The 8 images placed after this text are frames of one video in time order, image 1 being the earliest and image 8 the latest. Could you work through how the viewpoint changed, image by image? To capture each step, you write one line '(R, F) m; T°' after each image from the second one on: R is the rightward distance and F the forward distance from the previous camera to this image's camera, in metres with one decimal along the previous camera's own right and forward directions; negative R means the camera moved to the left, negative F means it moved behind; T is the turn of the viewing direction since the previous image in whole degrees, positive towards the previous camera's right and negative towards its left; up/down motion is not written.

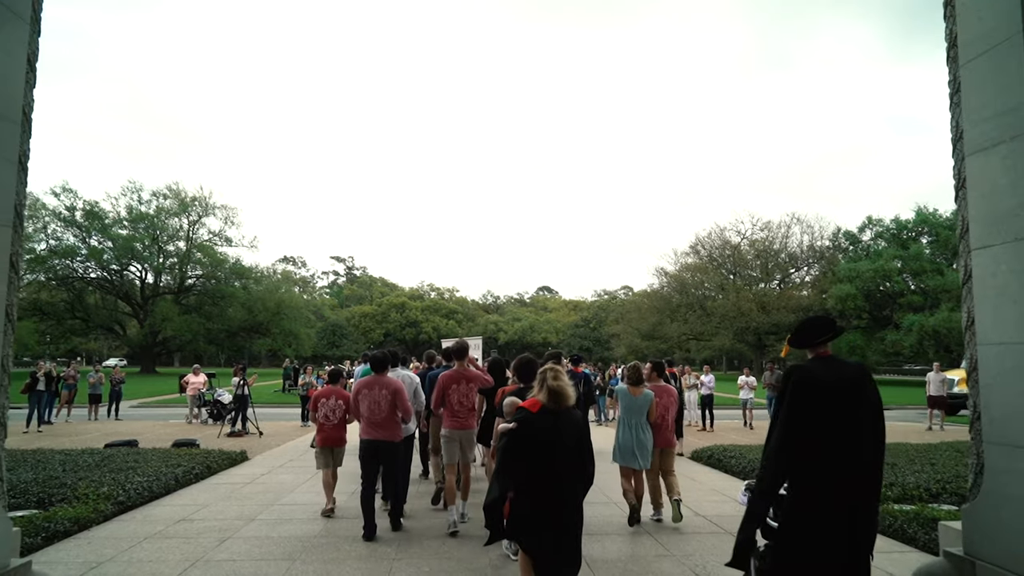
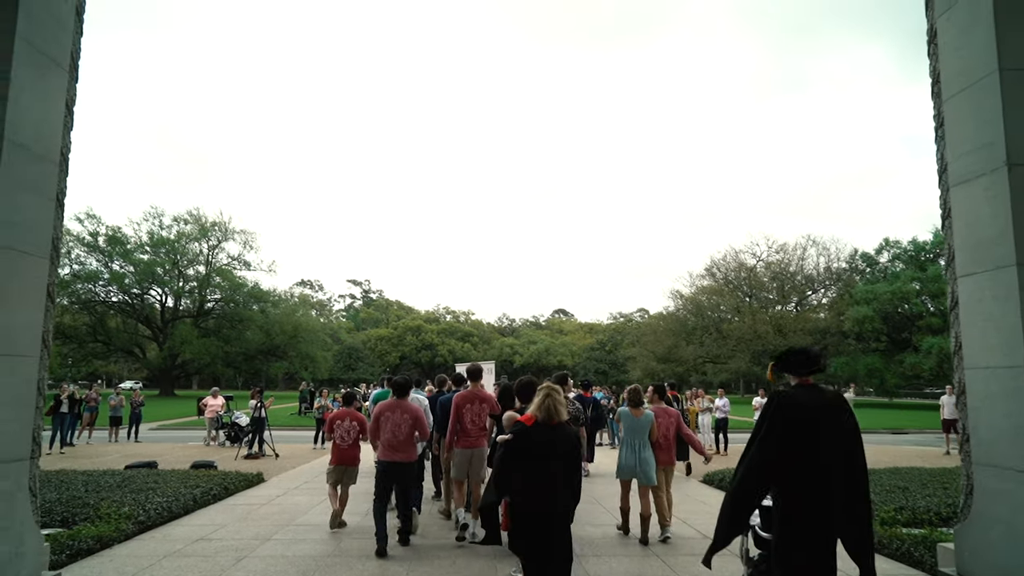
(+0.1, -0.3) m; -1°
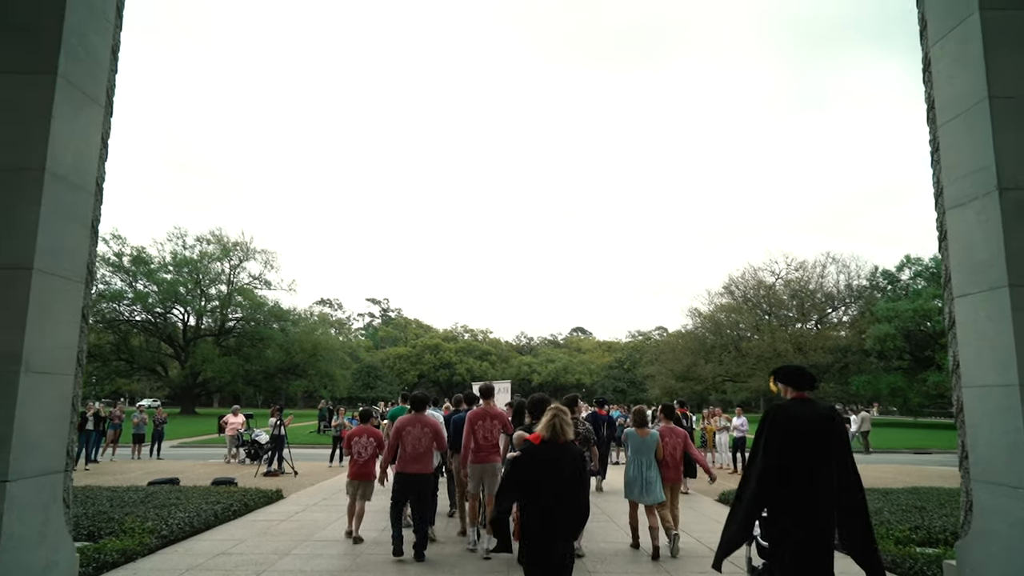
(+0.1, -0.2) m; -2°
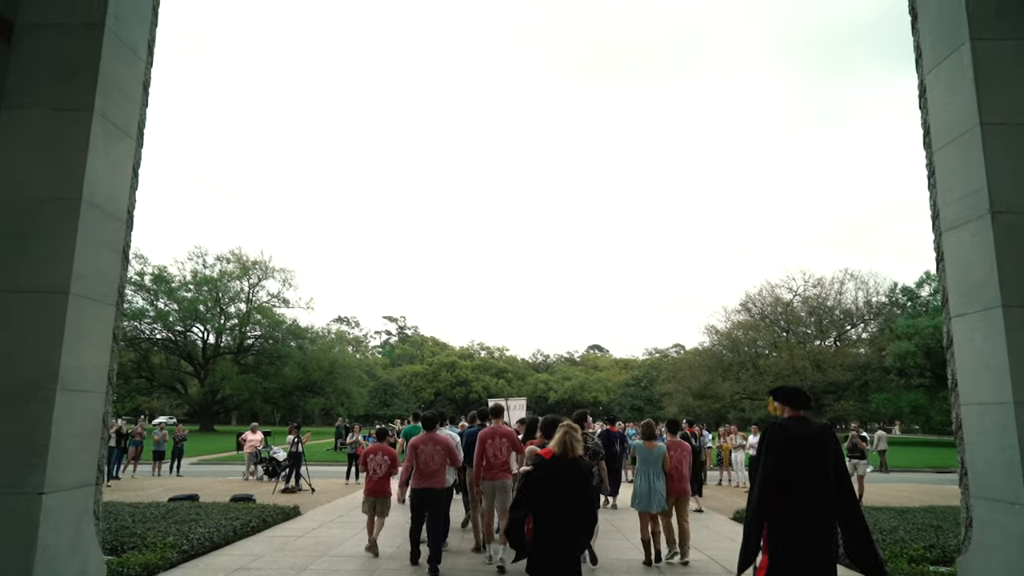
(+0.1, -0.2) m; -1°
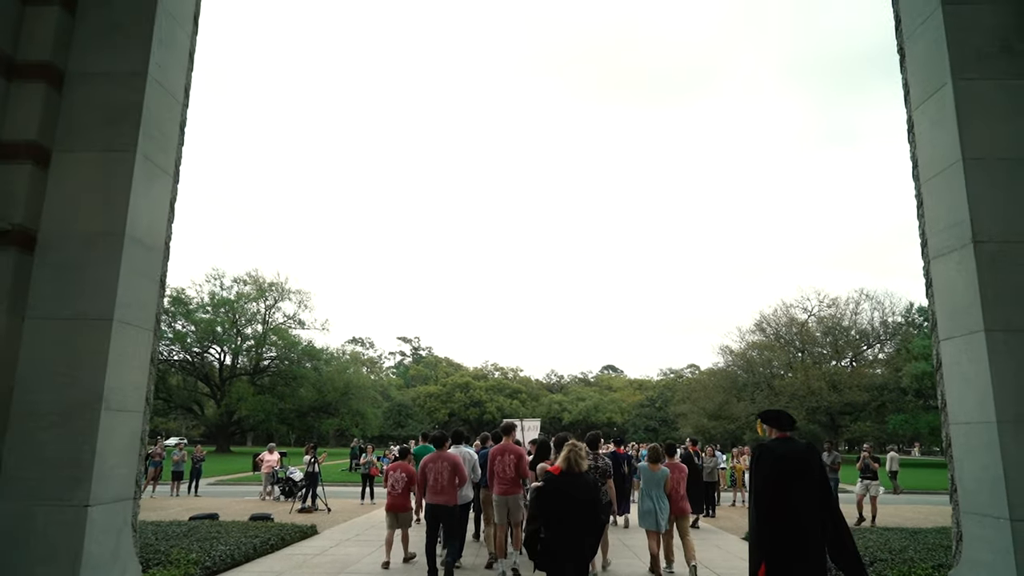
(0.0, -0.4) m; -1°
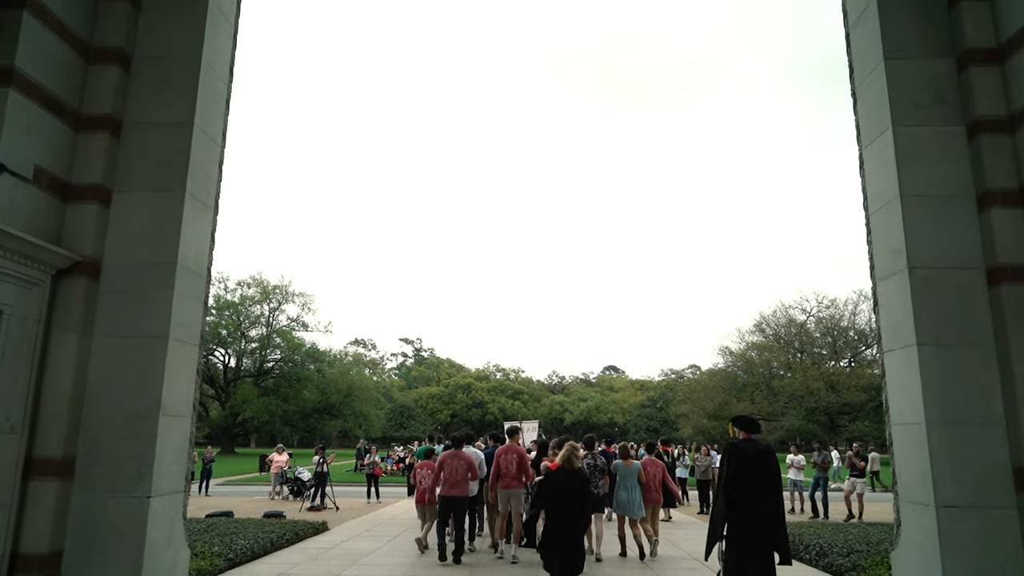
(0.0, -0.9) m; 0°
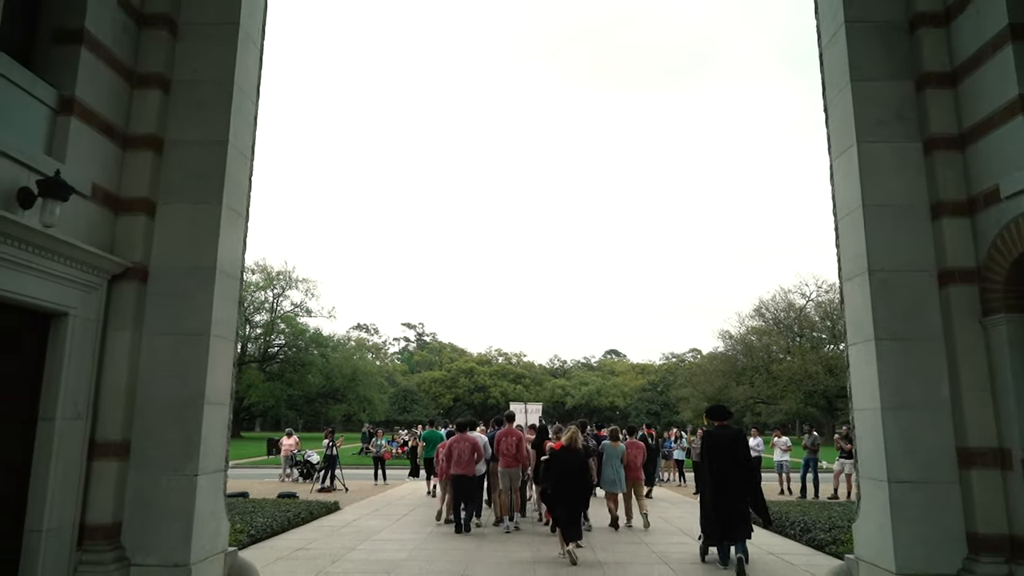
(0.0, -0.7) m; 0°
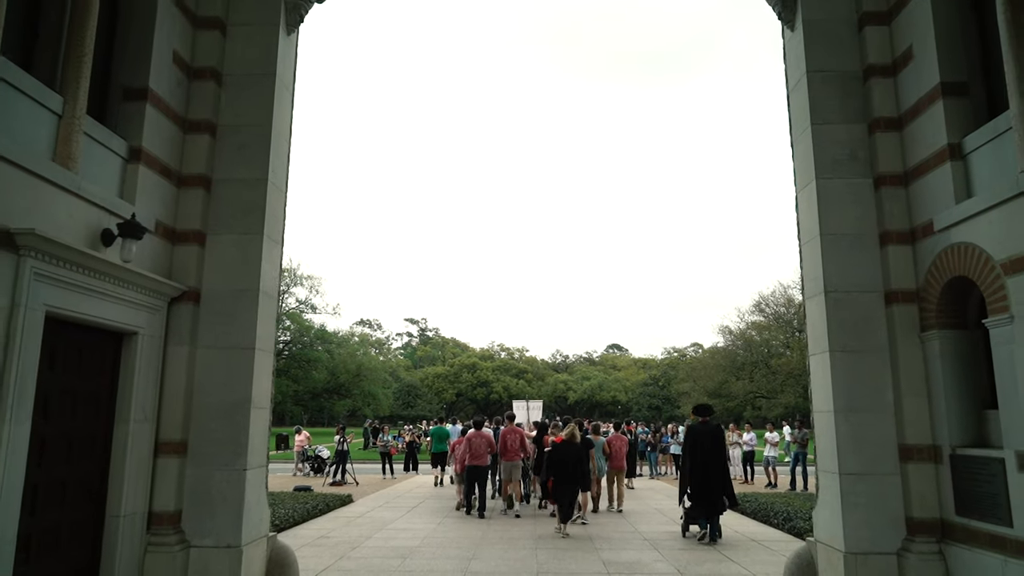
(0.0, -1.1) m; 0°
